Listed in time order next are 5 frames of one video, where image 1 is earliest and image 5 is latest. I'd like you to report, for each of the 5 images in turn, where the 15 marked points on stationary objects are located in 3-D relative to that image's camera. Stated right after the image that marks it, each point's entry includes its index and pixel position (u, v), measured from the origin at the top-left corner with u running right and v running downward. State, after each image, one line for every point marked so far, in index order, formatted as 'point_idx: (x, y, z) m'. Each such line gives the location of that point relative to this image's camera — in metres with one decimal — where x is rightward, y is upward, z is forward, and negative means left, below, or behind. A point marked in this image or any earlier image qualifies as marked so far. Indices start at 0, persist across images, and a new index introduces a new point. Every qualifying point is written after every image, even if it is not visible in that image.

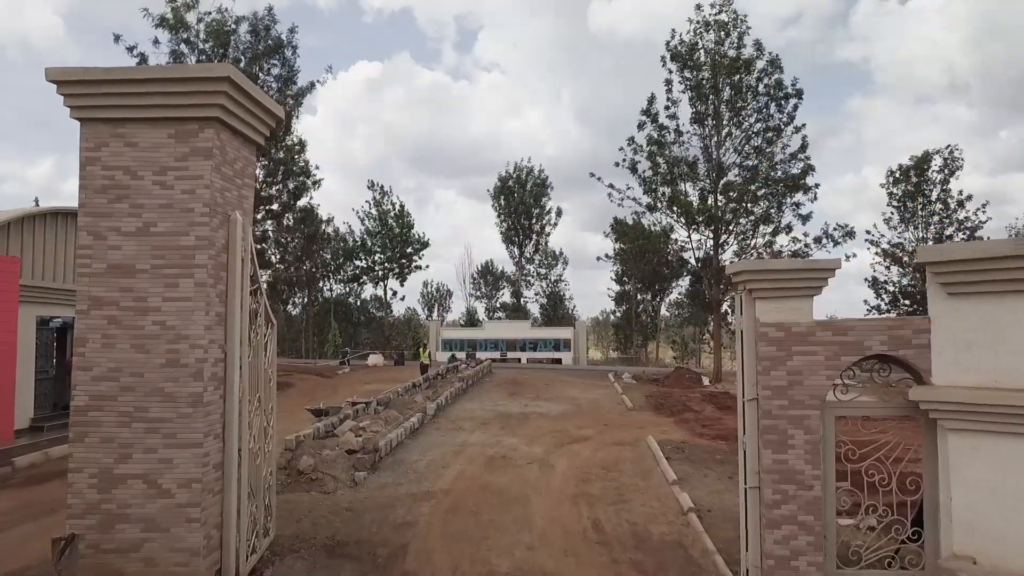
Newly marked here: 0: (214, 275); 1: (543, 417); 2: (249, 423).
0: (-2.9, +0.1, +5.8) m
1: (+0.8, -3.4, +15.2) m
2: (-2.8, -1.4, +6.3) m
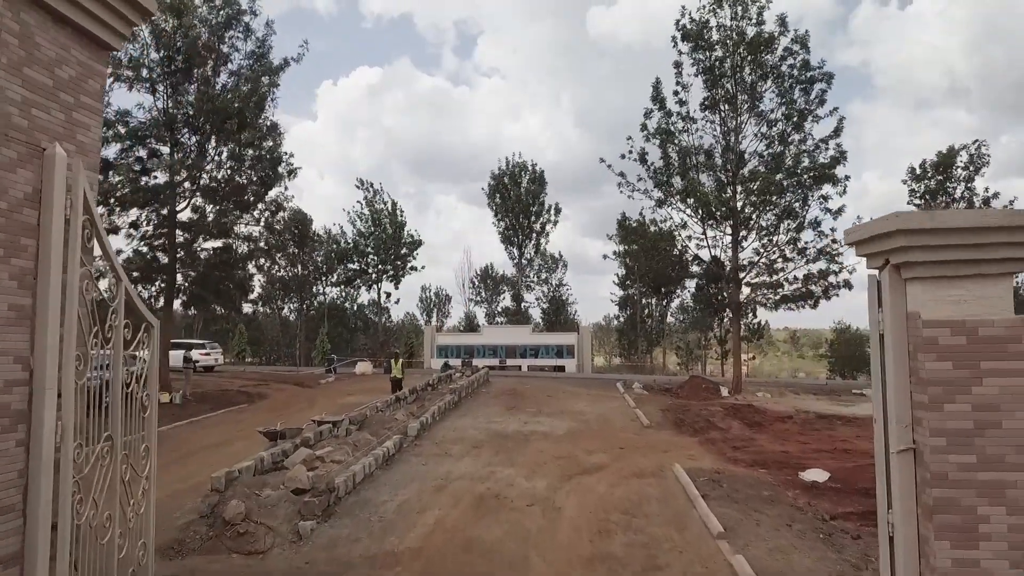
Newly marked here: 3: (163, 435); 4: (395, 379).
0: (-3.0, +0.3, +3.5) m
1: (+0.7, -3.3, +12.9) m
2: (-2.9, -1.3, +4.0) m
3: (-8.7, -3.7, +14.6) m
4: (-3.3, -2.6, +16.4) m
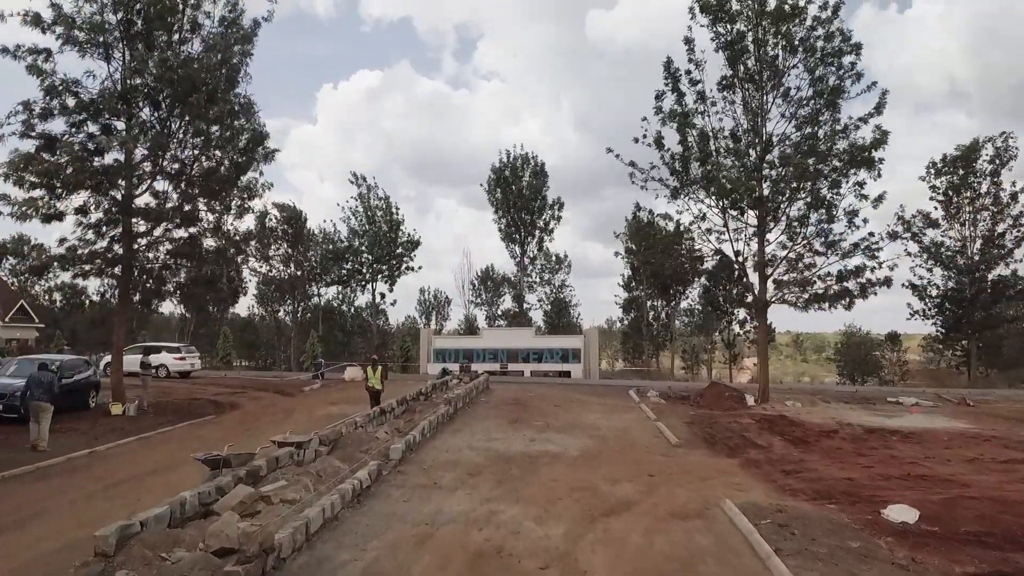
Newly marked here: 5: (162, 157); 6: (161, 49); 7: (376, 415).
0: (-2.9, +0.5, +1.2) m
1: (+0.8, -3.1, +10.6) m
2: (-2.8, -1.1, +1.7) m
3: (-8.7, -3.5, +12.4) m
4: (-3.3, -2.4, +14.2) m
5: (-9.6, +3.6, +16.2) m
6: (-9.6, +6.5, +16.0) m
7: (-3.0, -2.8, +12.9) m
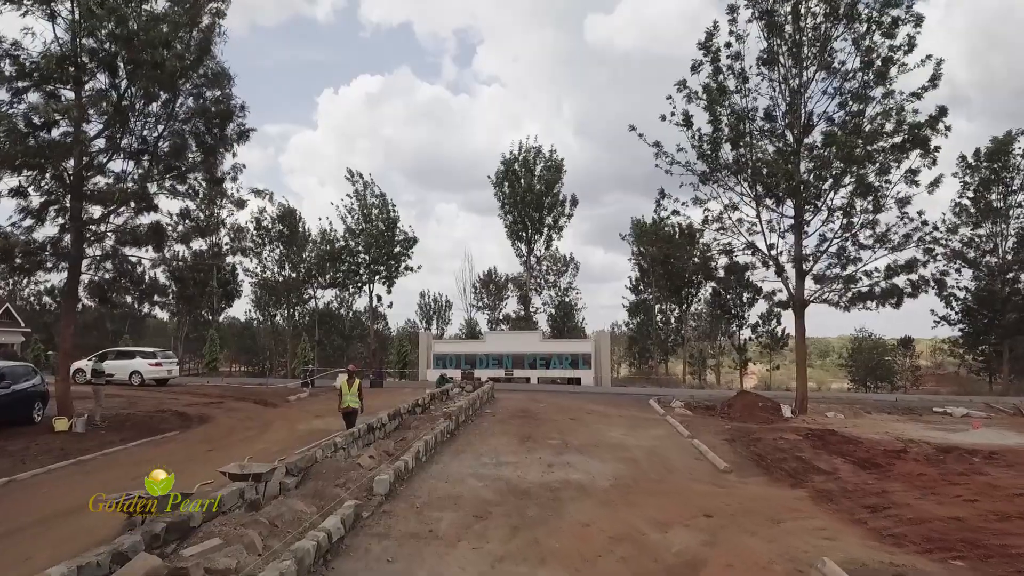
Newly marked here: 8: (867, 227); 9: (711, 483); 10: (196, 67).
0: (-2.7, +0.7, -0.9) m
1: (+1.0, -3.0, +8.4) m
2: (-2.6, -0.9, -0.5) m
3: (-8.4, -3.4, +10.2) m
4: (-3.0, -2.3, +12.0) m
5: (-9.3, +3.7, +14.1) m
6: (-9.3, +6.6, +13.9) m
7: (-2.7, -2.7, +10.7) m
8: (+11.1, +1.9, +18.5) m
9: (+3.2, -3.1, +9.6) m
10: (-8.0, +5.5, +14.6) m
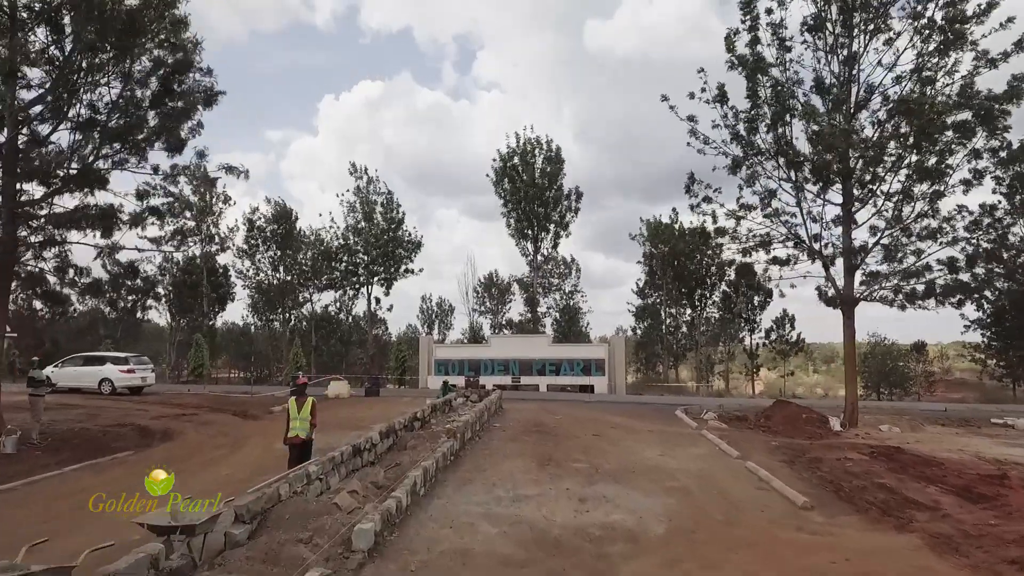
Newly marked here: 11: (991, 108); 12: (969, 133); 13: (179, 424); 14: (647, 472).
0: (-2.4, +1.0, -3.1) m
1: (+1.4, -2.8, +6.2) m
2: (-2.3, -0.6, -2.6) m
3: (-8.1, -3.2, +8.0) m
4: (-2.7, -2.2, +9.8) m
5: (-9.0, +3.9, +12.0) m
6: (-9.0, +6.7, +11.8) m
7: (-2.4, -2.5, +8.5) m
8: (+11.4, +2.0, +16.3) m
9: (+3.6, -3.0, +7.4) m
10: (-7.7, +5.6, +12.5) m
11: (+12.3, +4.7, +15.2) m
12: (+12.0, +4.2, +15.7) m
13: (-8.7, -3.5, +15.3) m
14: (+2.3, -3.1, +10.0) m
